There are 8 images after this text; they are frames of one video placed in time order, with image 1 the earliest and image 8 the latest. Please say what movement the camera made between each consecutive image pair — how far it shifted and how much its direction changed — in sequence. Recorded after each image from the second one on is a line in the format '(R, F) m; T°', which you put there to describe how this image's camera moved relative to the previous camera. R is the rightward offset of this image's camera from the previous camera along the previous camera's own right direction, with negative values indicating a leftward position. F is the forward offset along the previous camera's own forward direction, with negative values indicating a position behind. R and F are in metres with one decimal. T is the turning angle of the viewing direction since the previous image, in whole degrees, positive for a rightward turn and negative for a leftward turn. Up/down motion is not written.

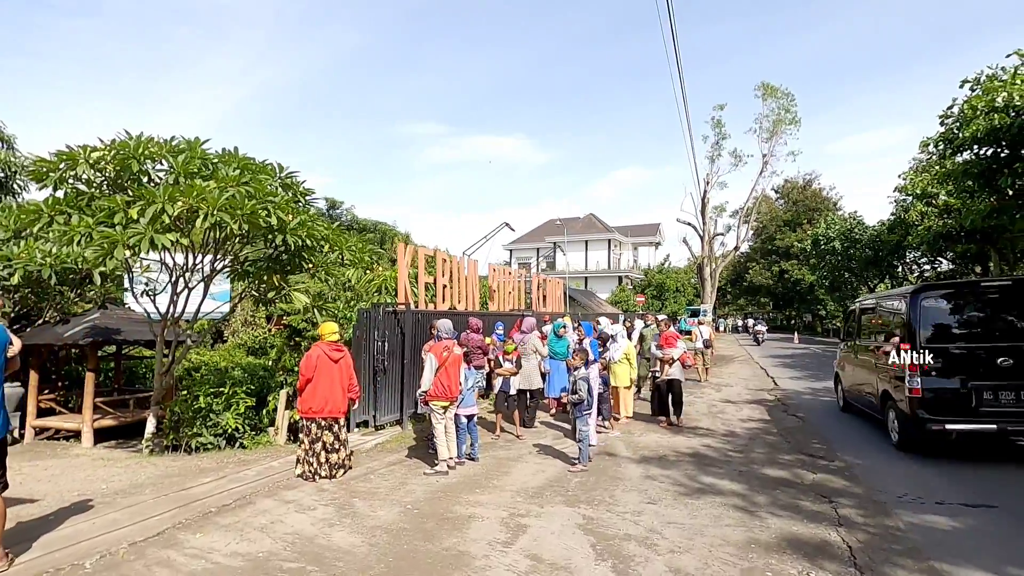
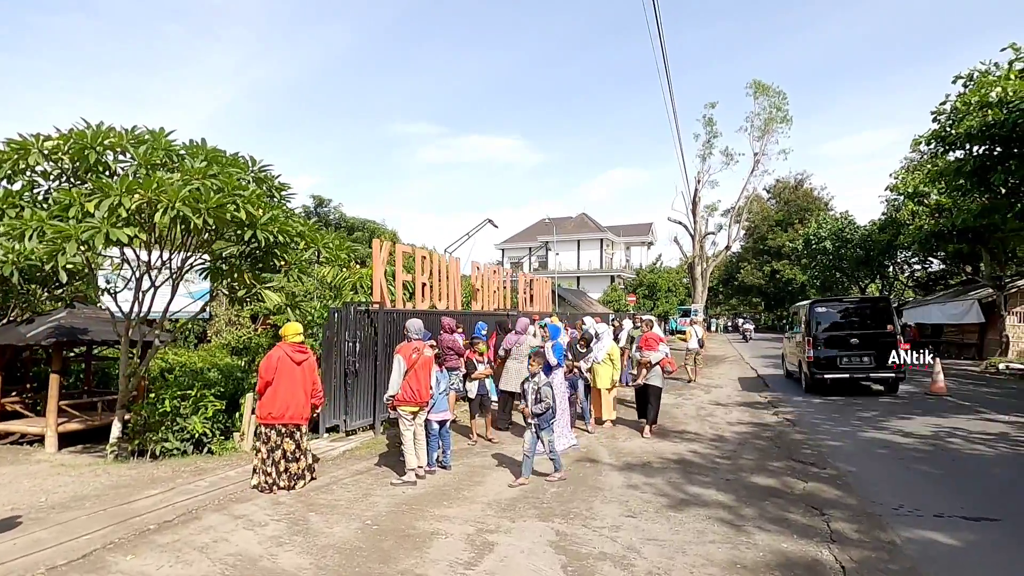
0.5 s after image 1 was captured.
(+0.2, +0.4) m; +1°
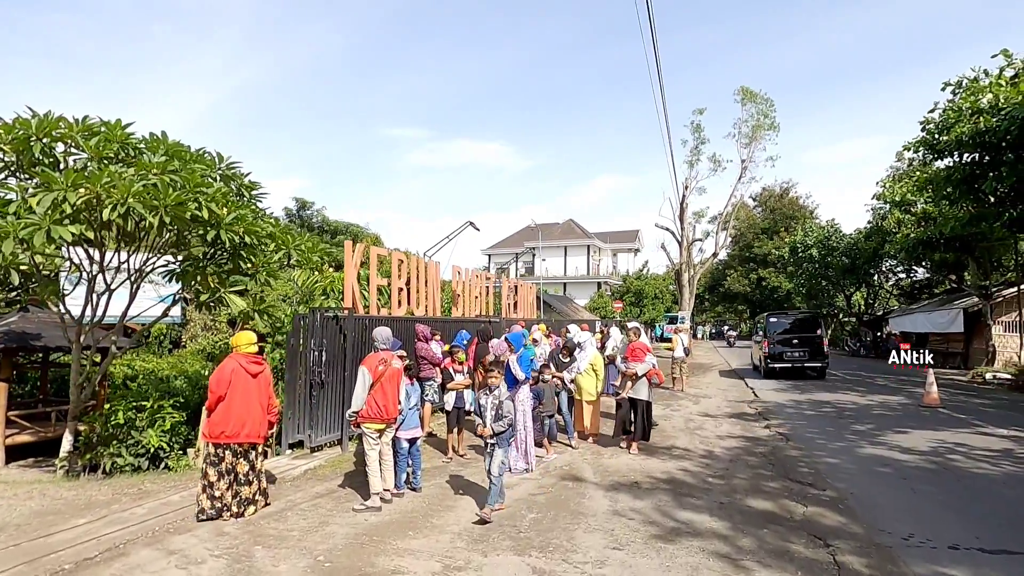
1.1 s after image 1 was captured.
(+0.1, +0.5) m; +1°
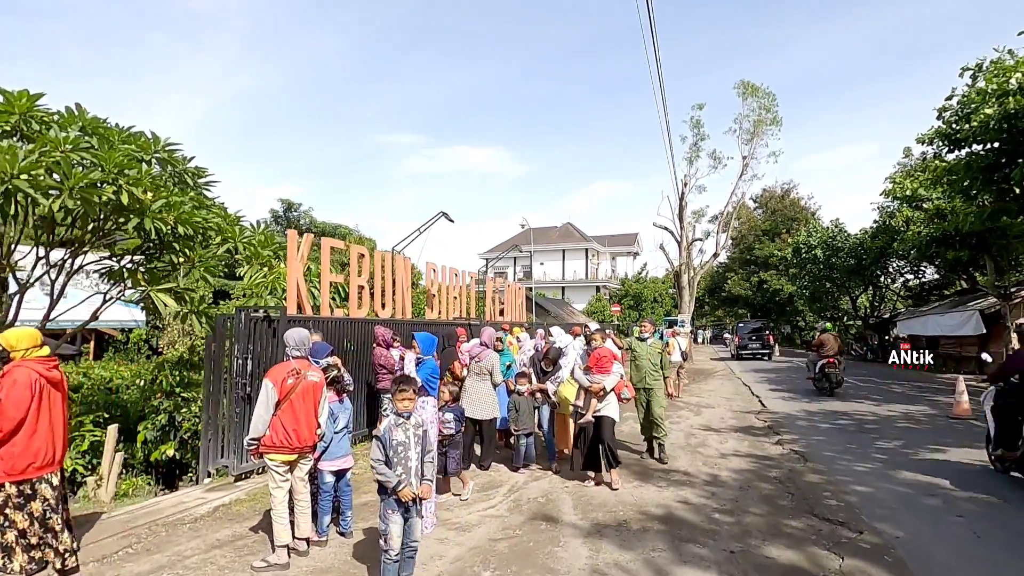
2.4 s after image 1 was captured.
(+0.4, +1.2) m; 0°
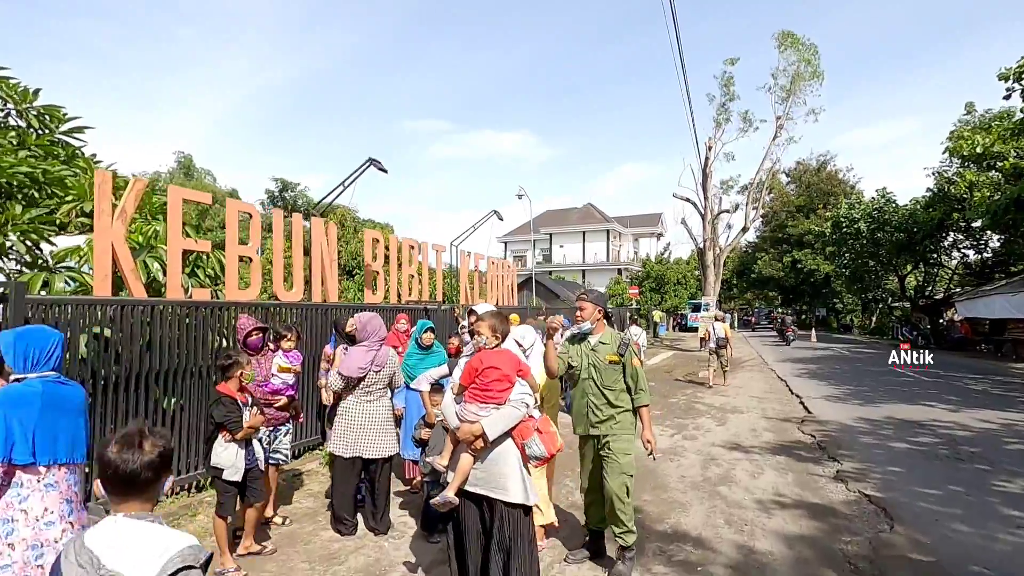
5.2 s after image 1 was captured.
(+0.9, +2.6) m; -3°
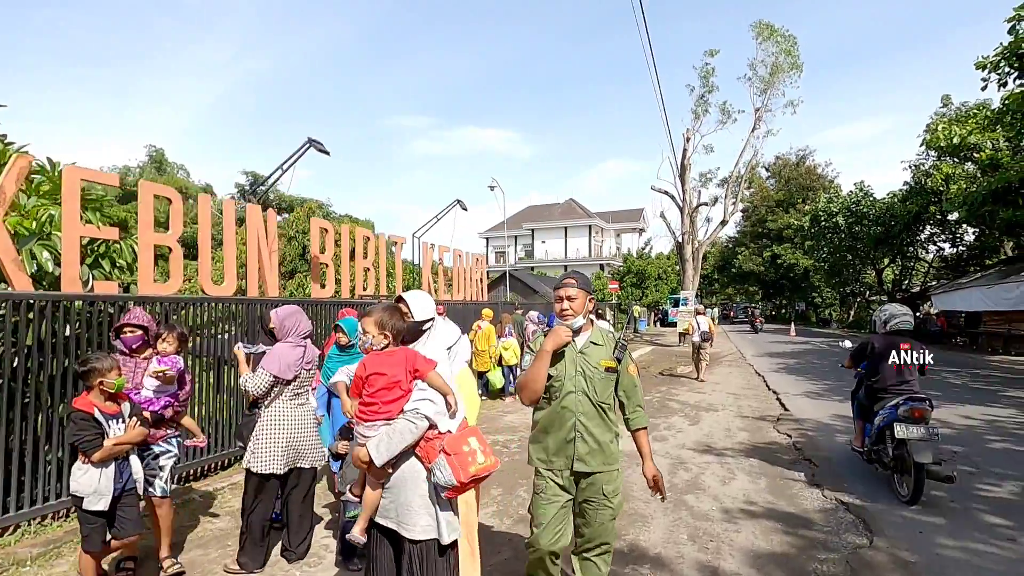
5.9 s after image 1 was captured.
(+0.4, +0.5) m; +2°
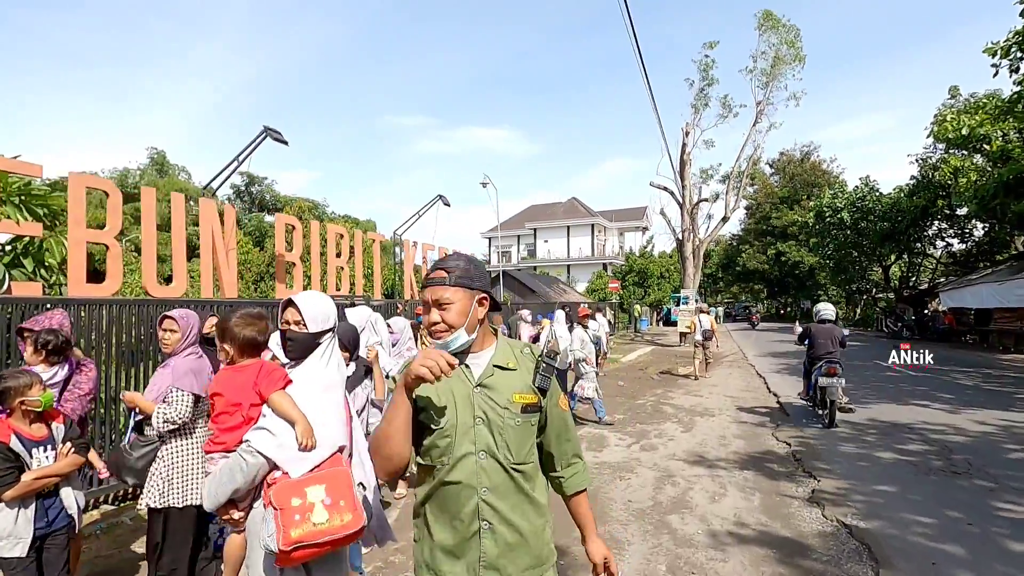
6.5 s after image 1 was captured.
(+0.4, +0.5) m; -1°
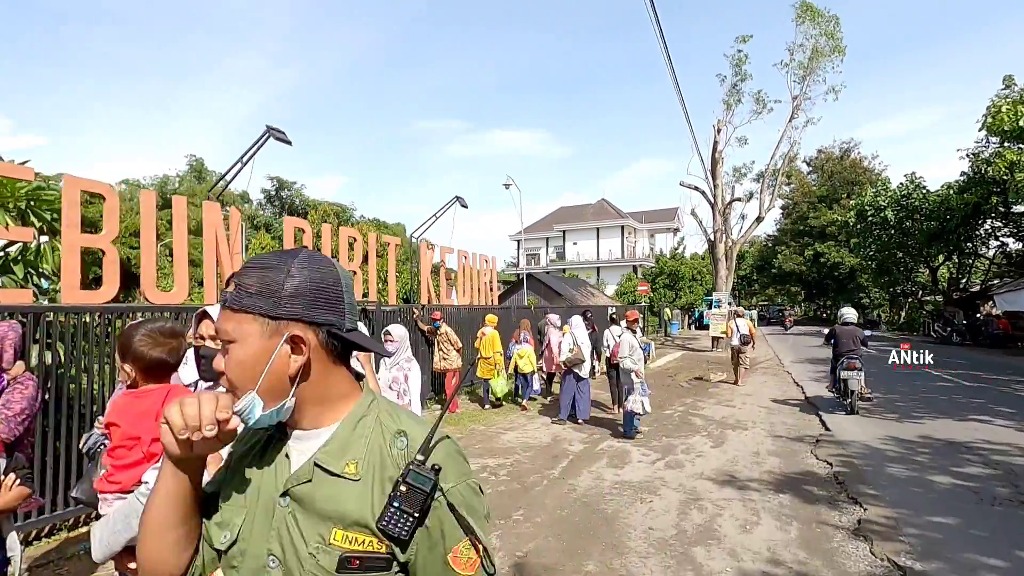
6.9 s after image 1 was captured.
(+0.2, +0.4) m; -3°
